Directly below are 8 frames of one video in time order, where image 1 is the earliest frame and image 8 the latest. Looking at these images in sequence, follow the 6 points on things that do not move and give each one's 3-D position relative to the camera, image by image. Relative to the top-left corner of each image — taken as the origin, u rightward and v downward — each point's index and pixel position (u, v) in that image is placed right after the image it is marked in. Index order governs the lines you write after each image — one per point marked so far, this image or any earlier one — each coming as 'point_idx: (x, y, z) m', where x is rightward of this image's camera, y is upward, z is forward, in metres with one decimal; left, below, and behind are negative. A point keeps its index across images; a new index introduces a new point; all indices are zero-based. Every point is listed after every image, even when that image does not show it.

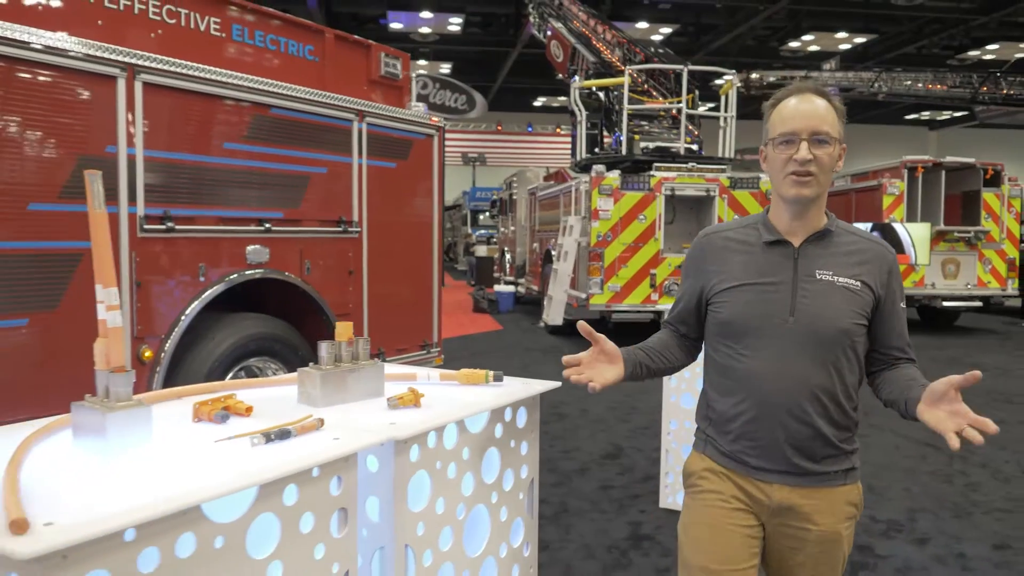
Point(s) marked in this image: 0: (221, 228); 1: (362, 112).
0: (-1.5, +0.3, +3.8) m
1: (-0.9, +1.1, +4.6) m
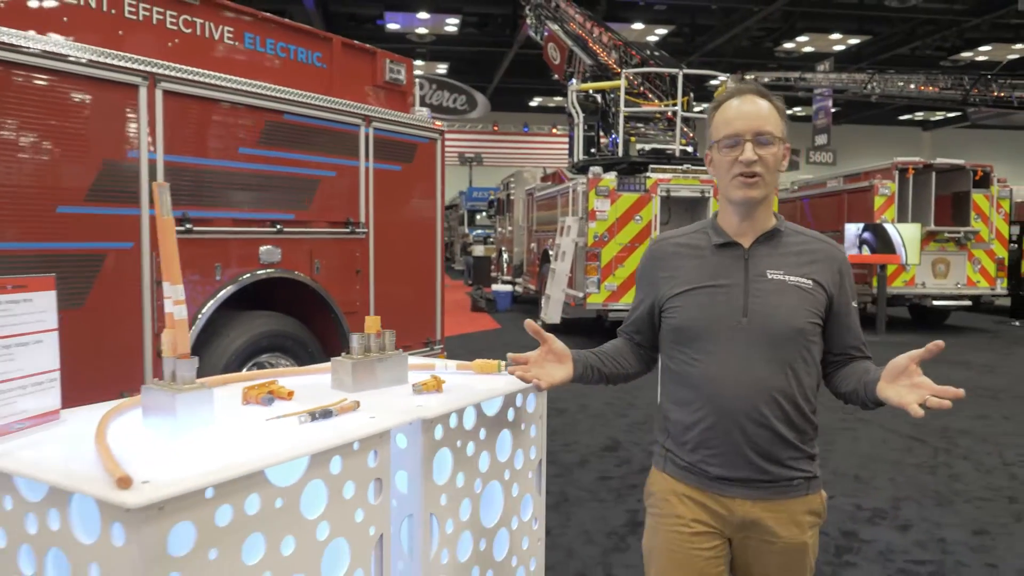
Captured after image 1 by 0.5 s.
0: (-1.4, +0.3, +3.9) m
1: (-0.9, +1.1, +4.7) m
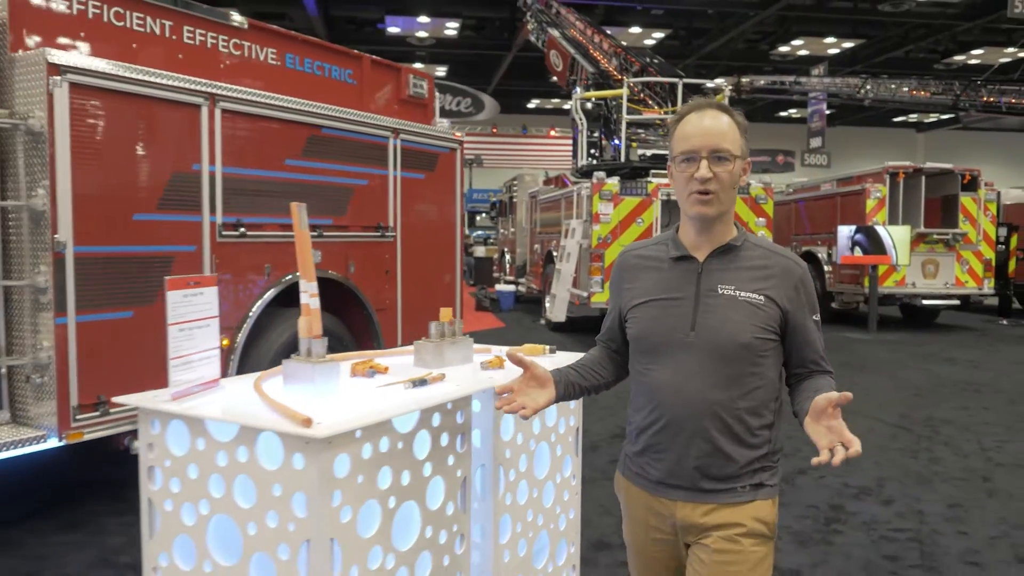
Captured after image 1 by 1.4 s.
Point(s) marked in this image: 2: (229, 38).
0: (-1.3, +0.3, +4.3) m
1: (-0.8, +1.1, +5.1) m
2: (-1.6, +1.5, +4.3) m
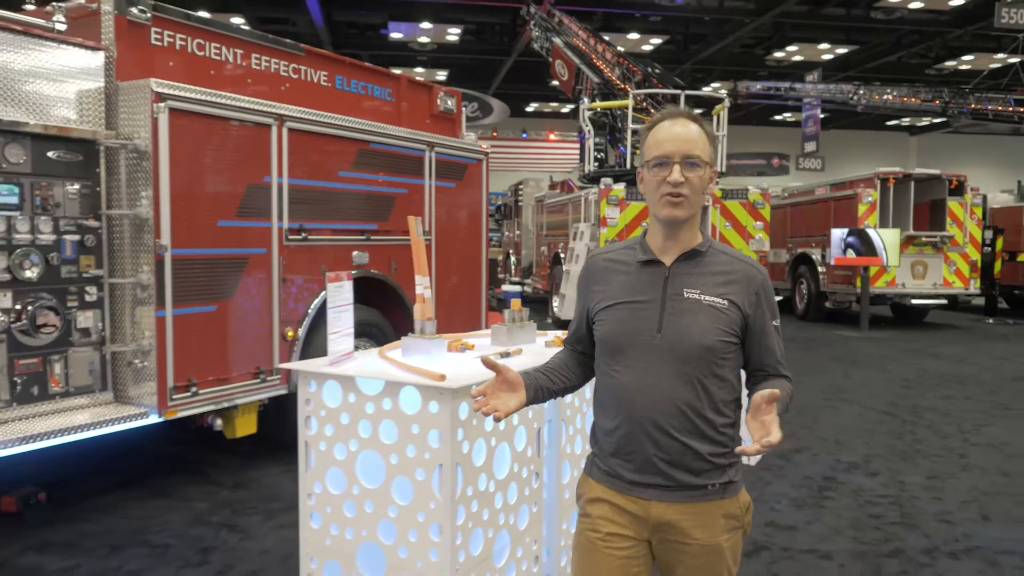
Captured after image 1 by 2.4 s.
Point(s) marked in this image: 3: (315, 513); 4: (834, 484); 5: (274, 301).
0: (-1.1, +0.3, +4.9) m
1: (-0.6, +1.1, +5.7) m
2: (-1.4, +1.5, +4.9) m
3: (-0.6, -0.7, +2.2) m
4: (+1.9, -1.2, +4.5) m
5: (-1.4, -0.1, +4.5) m
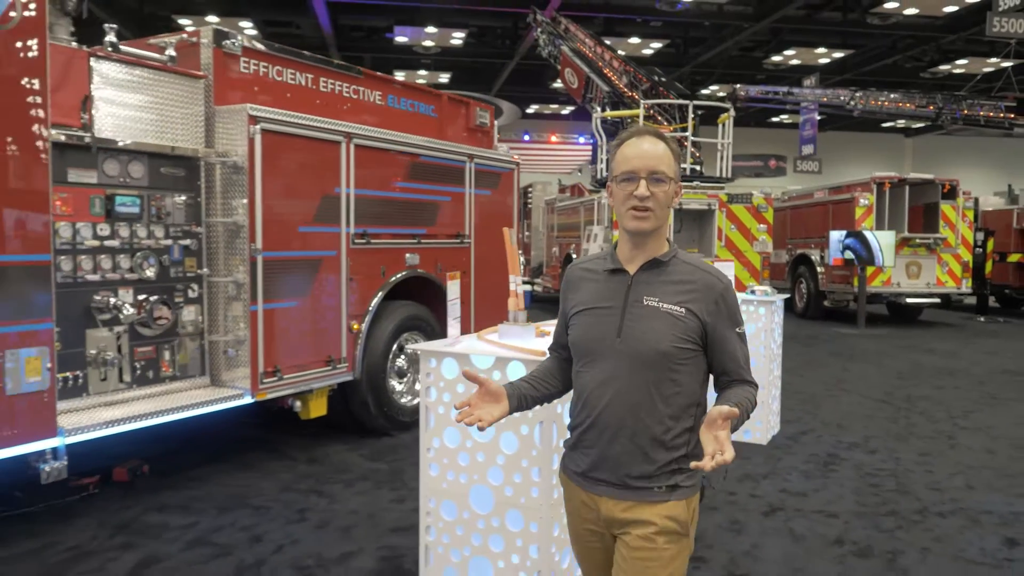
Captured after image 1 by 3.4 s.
0: (-0.9, +0.3, +5.4) m
1: (-0.3, +1.1, +6.2) m
2: (-1.2, +1.5, +5.4) m
3: (-0.3, -0.6, +2.8) m
4: (+2.2, -1.2, +5.0) m
5: (-1.1, -0.1, +5.0) m
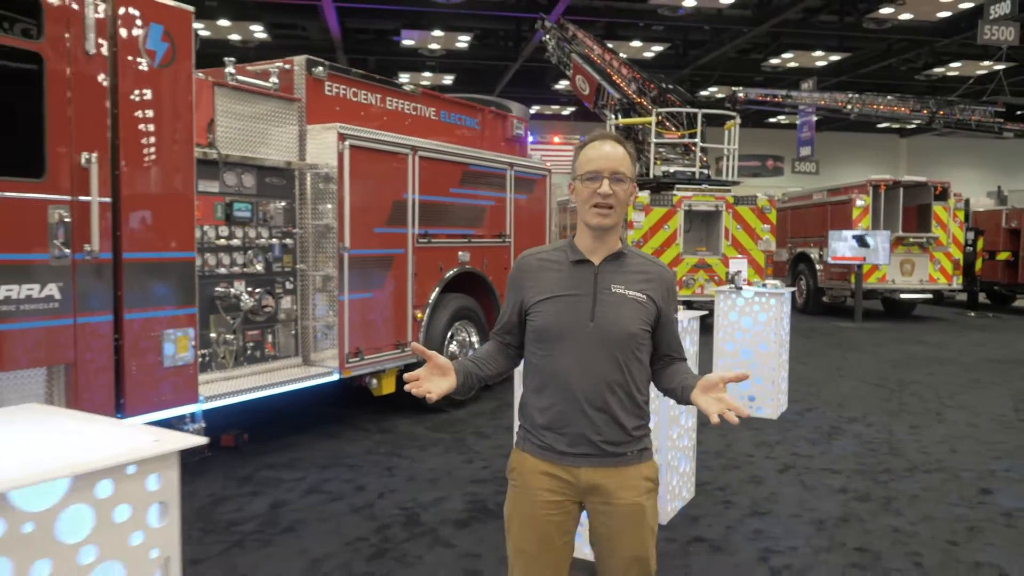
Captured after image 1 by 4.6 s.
0: (-0.5, +0.4, +6.2) m
1: (0.0, +1.2, +7.0) m
2: (-0.8, +1.5, +6.2) m
3: (+0.1, -0.6, +3.5) m
4: (+2.5, -1.1, +5.8) m
5: (-0.8, 0.0, +5.8) m
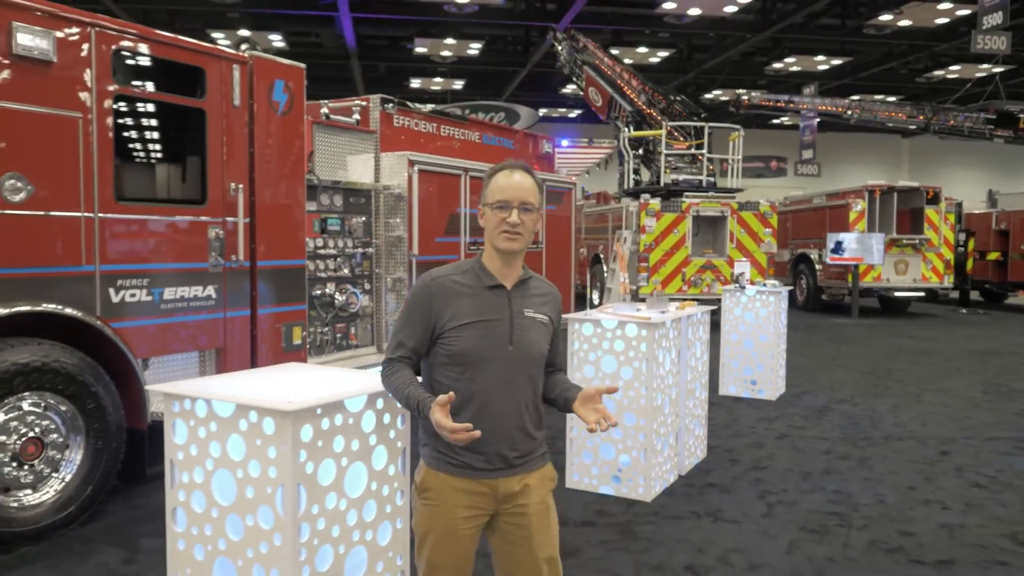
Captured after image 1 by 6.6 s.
0: (-0.2, +0.4, +7.2) m
1: (+0.3, +1.2, +8.0) m
2: (-0.5, +1.5, +7.2) m
3: (+0.4, -0.6, +4.5) m
4: (+2.9, -1.1, +6.8) m
5: (-0.5, 0.0, +6.8) m
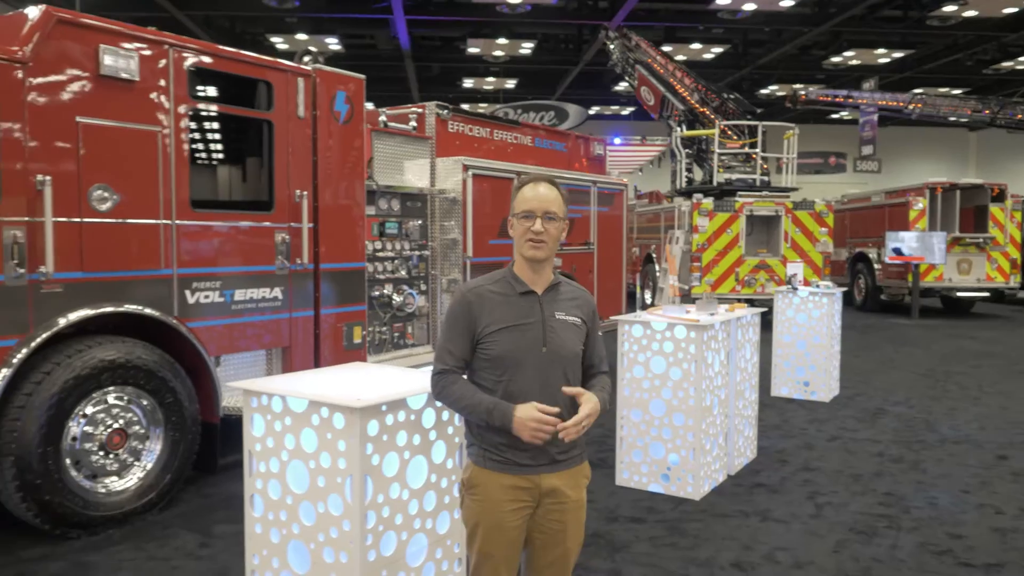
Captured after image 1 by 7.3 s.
0: (+0.3, +0.4, +7.3) m
1: (+0.9, +1.2, +8.1) m
2: (0.0, +1.5, +7.3) m
3: (+0.7, -0.6, +4.6) m
4: (+3.3, -1.1, +6.7) m
5: (0.0, 0.0, +6.9) m
